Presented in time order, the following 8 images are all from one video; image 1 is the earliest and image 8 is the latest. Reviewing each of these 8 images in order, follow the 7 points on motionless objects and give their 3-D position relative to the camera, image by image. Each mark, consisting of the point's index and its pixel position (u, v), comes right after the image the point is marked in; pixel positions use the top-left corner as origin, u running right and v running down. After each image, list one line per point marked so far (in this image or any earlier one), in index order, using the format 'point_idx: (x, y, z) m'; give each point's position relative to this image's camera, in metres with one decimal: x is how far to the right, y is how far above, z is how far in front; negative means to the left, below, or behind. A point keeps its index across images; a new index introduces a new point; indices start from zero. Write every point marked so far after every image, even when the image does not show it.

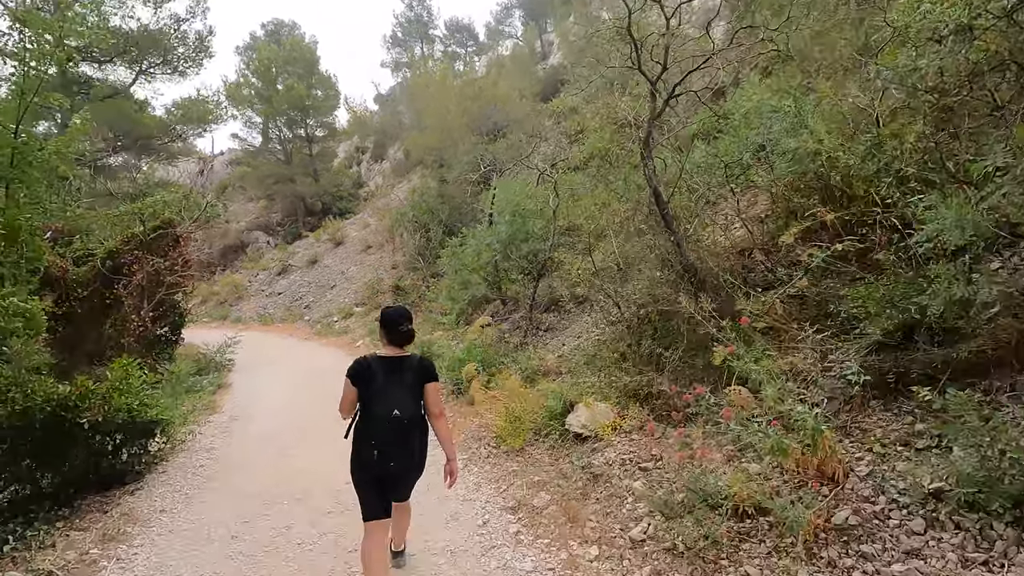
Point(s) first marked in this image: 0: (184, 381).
0: (-6.4, -1.8, +10.4) m
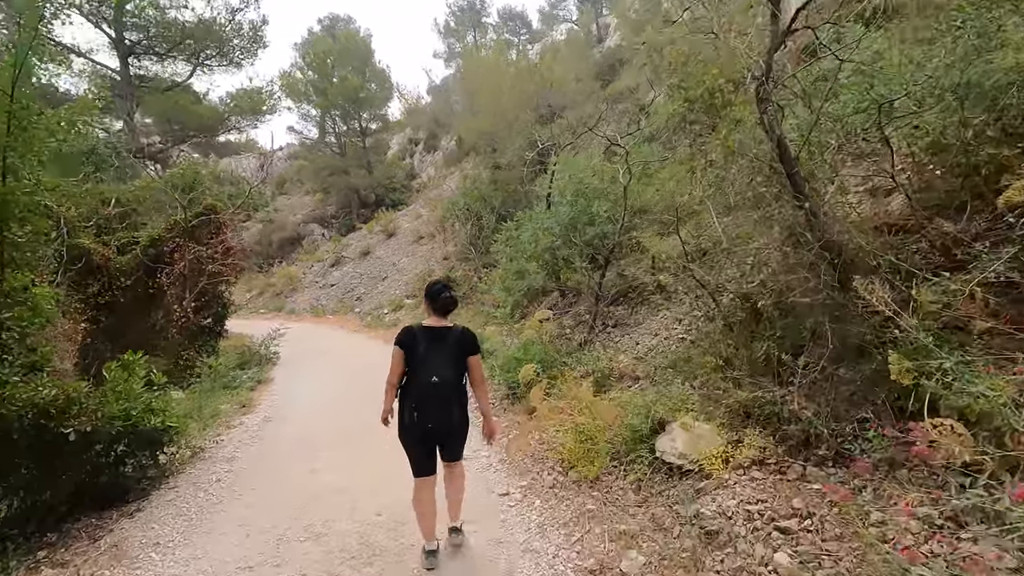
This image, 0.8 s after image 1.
0: (-5.3, -1.6, +9.8) m
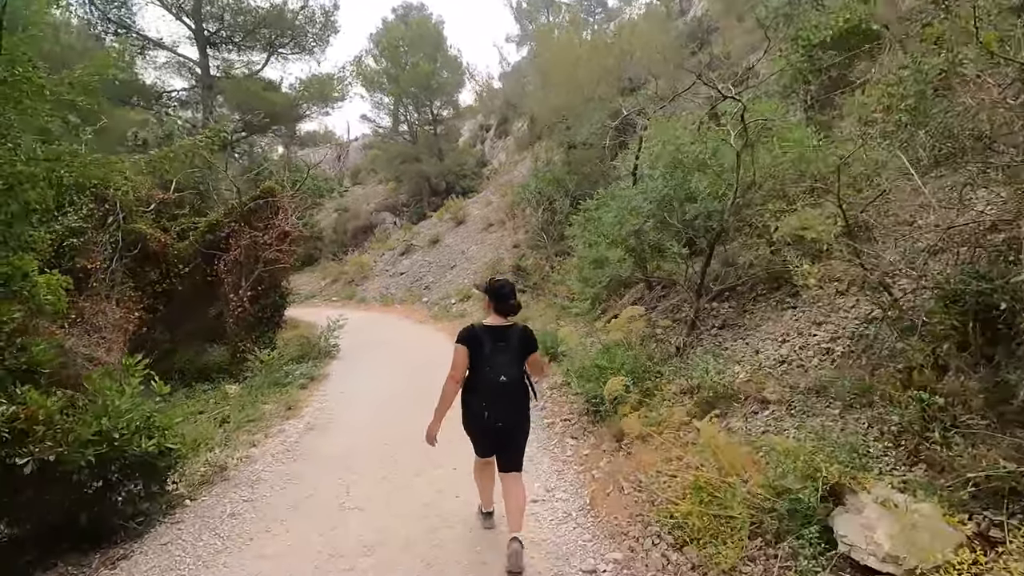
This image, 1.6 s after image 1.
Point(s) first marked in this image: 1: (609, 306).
0: (-4.0, -1.4, +9.1) m
1: (+1.7, -0.3, +9.3) m
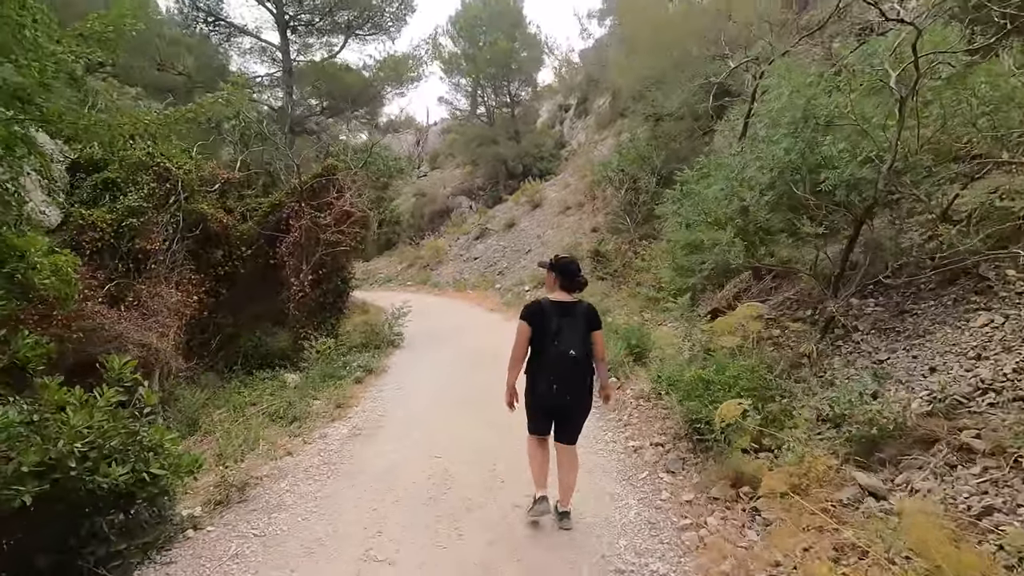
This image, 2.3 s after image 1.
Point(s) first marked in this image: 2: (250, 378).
0: (-2.8, -1.2, +8.5) m
1: (+2.9, -0.2, +7.9) m
2: (-4.4, -1.5, +8.9) m
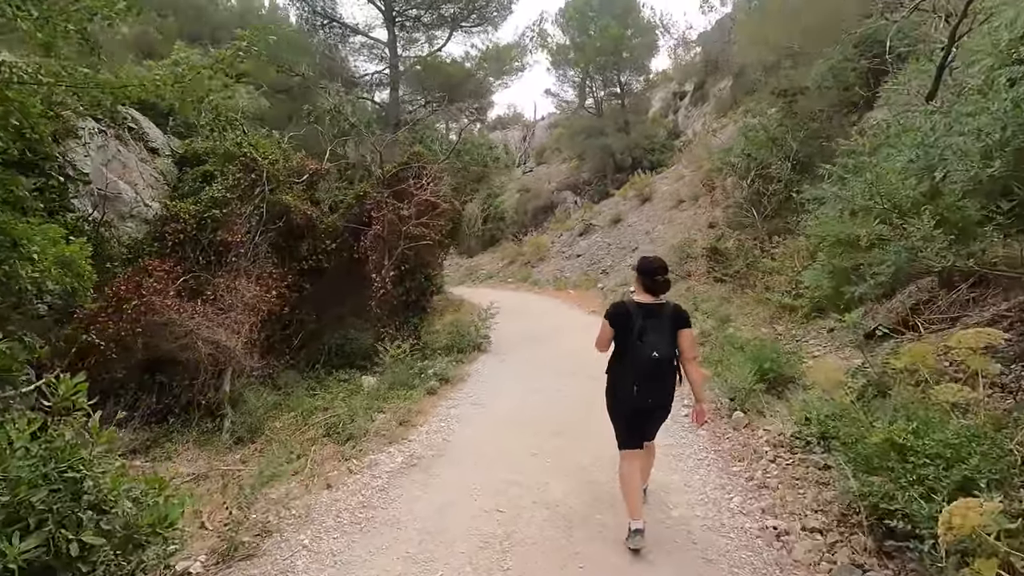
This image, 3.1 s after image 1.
0: (-1.5, -1.1, +7.7) m
1: (+4.0, -0.3, +6.0) m
2: (-2.9, -1.4, +8.4) m
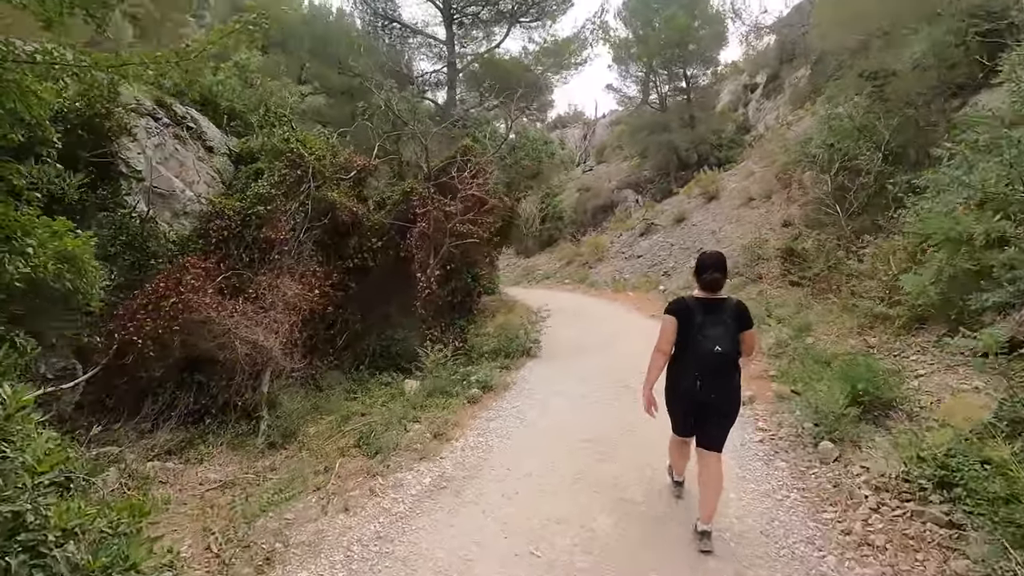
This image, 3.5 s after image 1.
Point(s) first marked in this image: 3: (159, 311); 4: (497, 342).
0: (-0.8, -1.2, +7.3) m
1: (+4.5, -0.4, +4.9) m
2: (-2.2, -1.4, +8.1) m
3: (-4.0, -0.3, +6.0) m
4: (-0.3, -0.9, +9.0) m
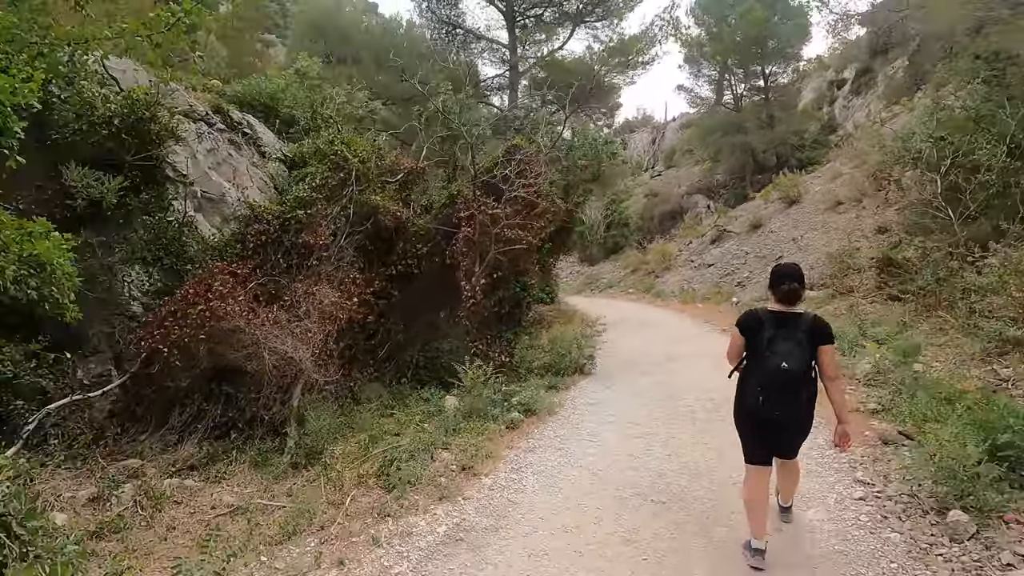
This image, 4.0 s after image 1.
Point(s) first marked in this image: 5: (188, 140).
0: (-0.2, -1.3, +6.6) m
1: (+4.8, -0.5, +3.6) m
2: (-1.5, -1.5, +7.6) m
3: (-3.5, -0.3, +5.7) m
4: (+0.5, -1.1, +8.3) m
5: (-5.1, +2.3, +8.4) m
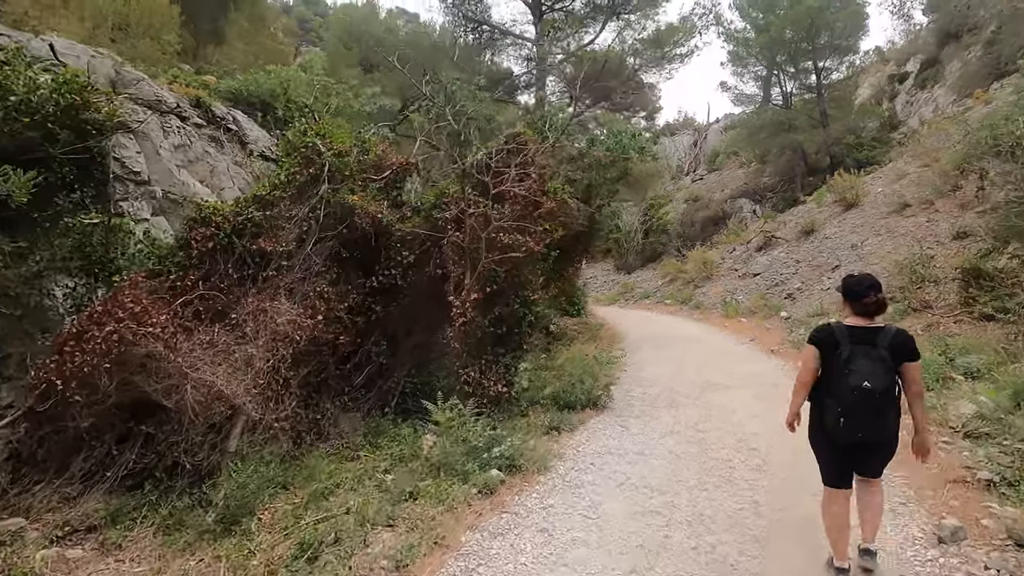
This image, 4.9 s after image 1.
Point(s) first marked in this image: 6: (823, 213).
0: (-0.3, -1.5, +5.3) m
1: (+4.4, -0.7, +2.0) m
2: (-1.5, -1.7, +6.4) m
3: (-3.7, -0.5, +4.7) m
4: (+0.5, -1.3, +6.9) m
5: (-5.1, +2.1, +7.5) m
6: (+10.9, +2.7, +18.9) m
